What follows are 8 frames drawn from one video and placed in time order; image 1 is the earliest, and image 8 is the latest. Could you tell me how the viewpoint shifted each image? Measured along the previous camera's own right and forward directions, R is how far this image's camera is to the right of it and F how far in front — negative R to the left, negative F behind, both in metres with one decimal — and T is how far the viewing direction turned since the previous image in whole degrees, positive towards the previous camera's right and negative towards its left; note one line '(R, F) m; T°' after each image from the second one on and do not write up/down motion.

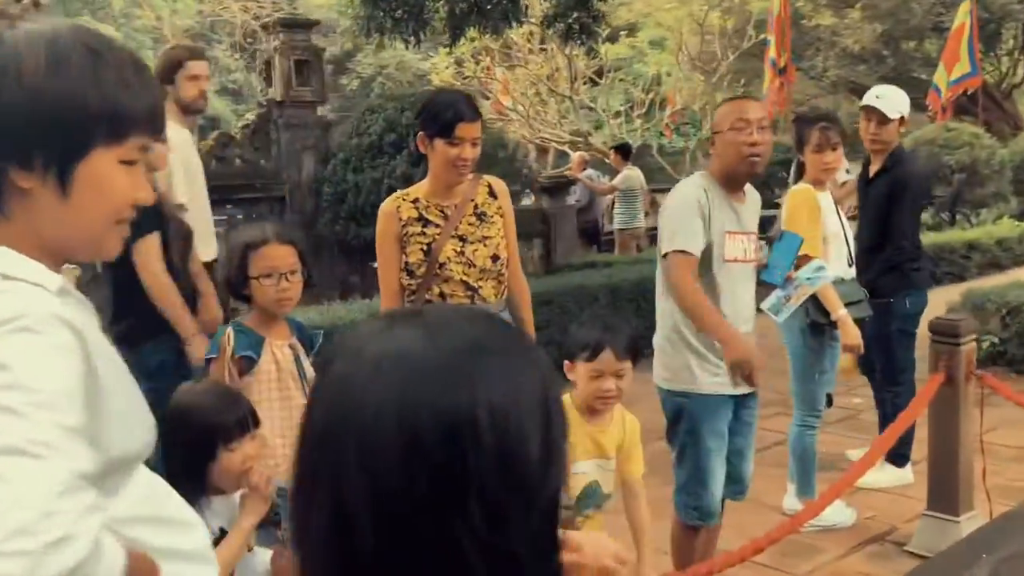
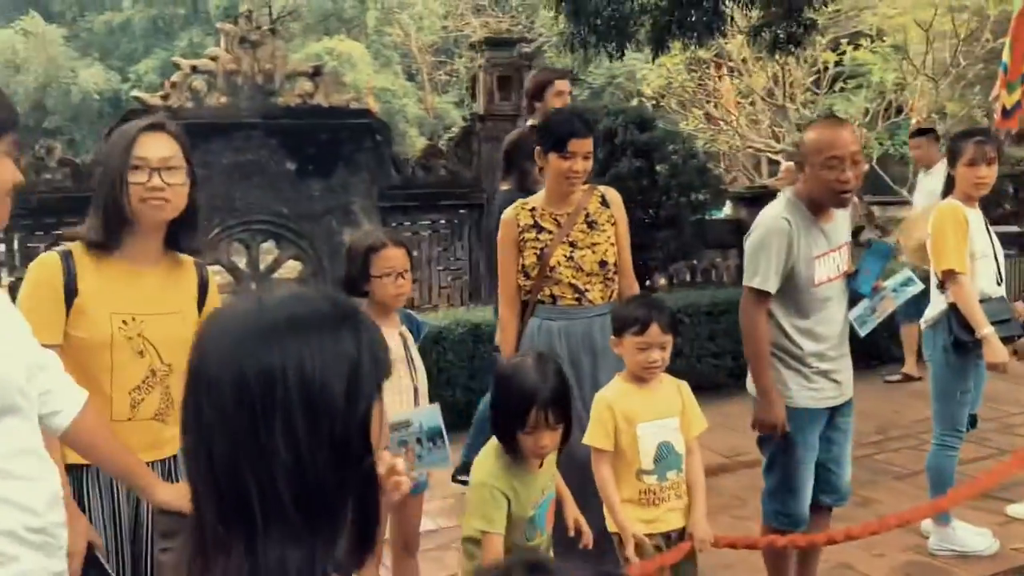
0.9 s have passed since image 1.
(+0.4, -0.2) m; -14°
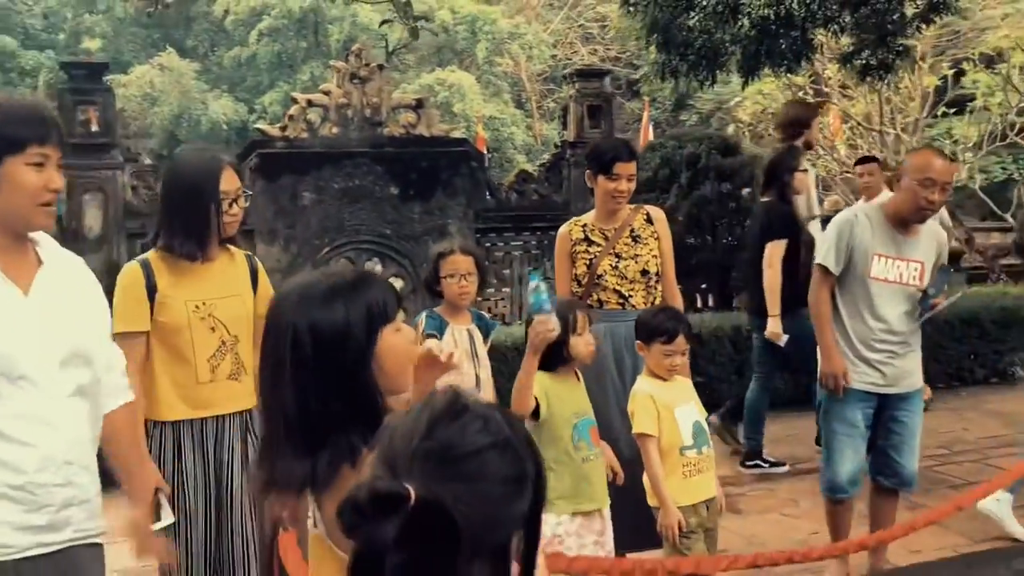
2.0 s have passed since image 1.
(+0.2, -0.4) m; -7°
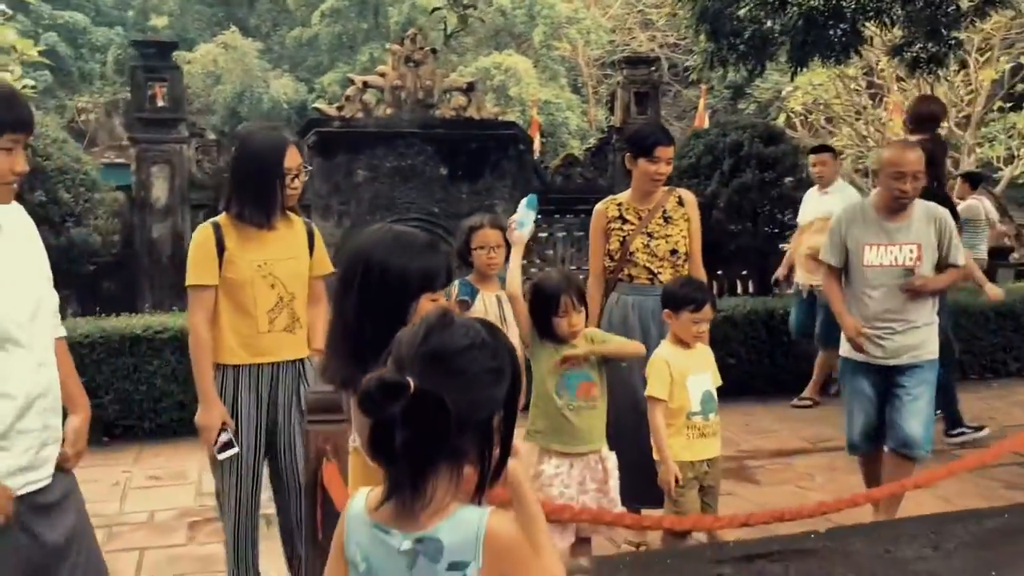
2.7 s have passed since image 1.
(+0.1, -0.2) m; -3°
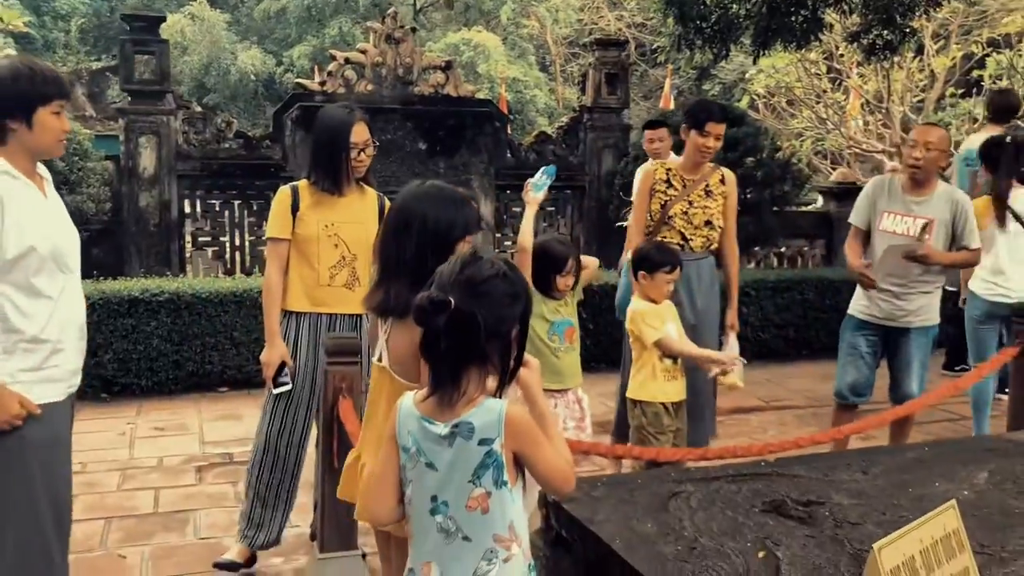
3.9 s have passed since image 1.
(-0.1, -0.3) m; +2°
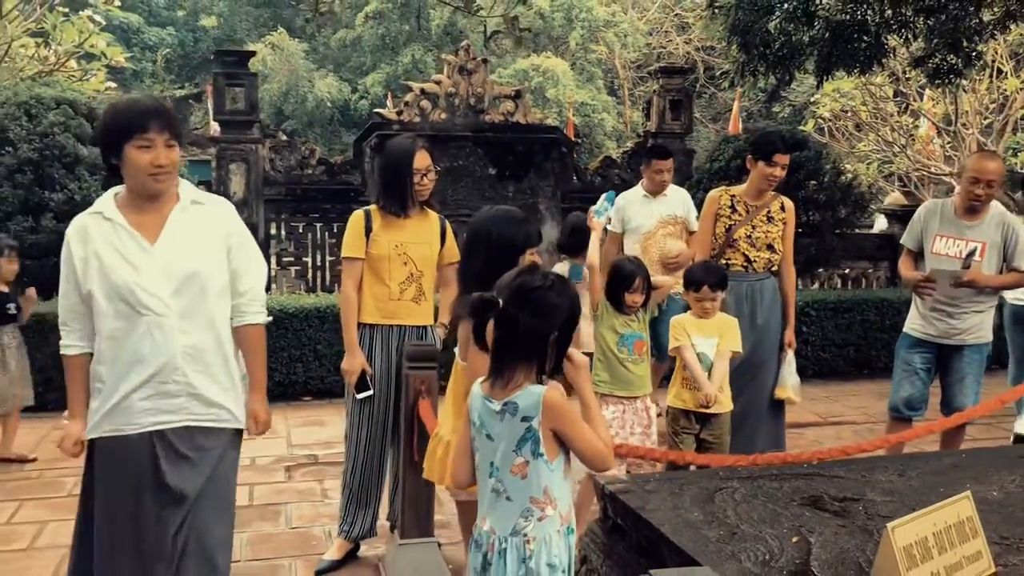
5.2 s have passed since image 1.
(0.0, -0.3) m; -4°
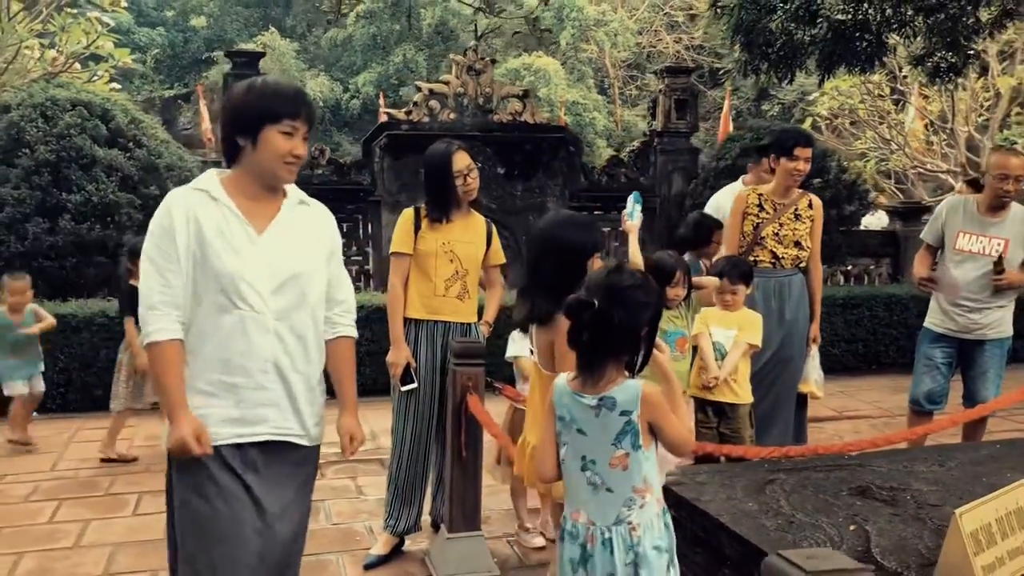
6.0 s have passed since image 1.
(-0.2, -0.1) m; +1°
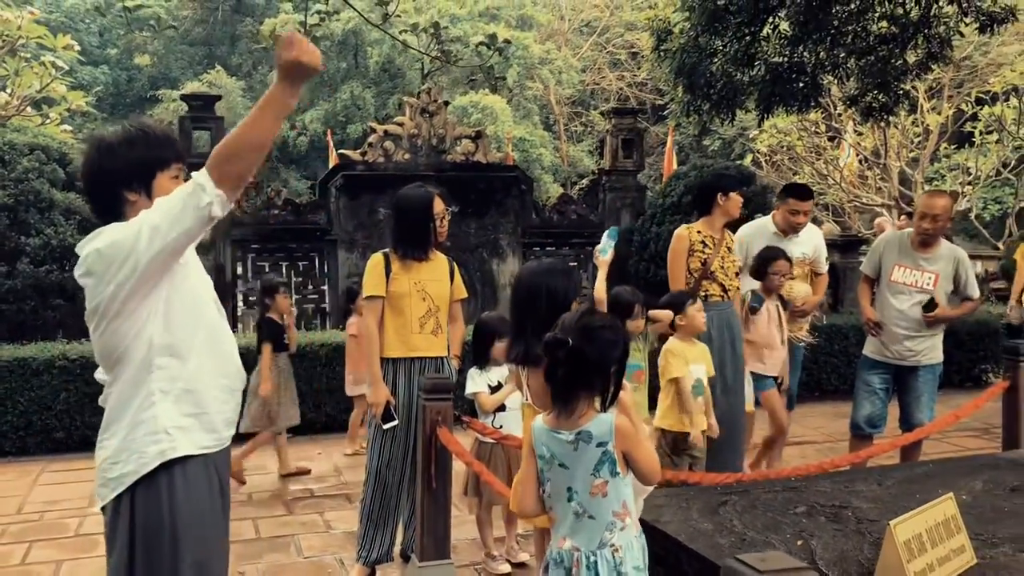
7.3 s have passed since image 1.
(-0.1, -0.2) m; +3°
